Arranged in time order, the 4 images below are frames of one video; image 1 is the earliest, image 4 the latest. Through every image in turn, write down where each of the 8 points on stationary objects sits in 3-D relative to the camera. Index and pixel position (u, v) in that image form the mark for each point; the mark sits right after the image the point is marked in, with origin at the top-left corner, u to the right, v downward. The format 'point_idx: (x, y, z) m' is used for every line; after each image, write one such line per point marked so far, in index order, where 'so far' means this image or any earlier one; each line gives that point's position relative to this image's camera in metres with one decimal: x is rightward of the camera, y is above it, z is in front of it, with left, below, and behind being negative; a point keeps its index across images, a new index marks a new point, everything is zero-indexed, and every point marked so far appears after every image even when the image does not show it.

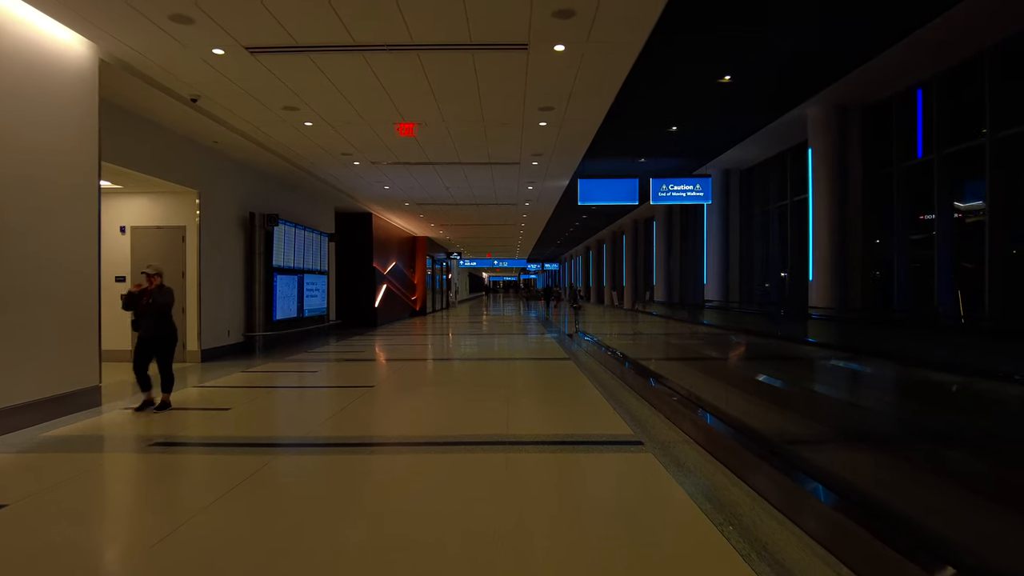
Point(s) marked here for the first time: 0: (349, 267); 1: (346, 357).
0: (-3.7, +0.5, +15.1) m
1: (-2.6, -1.1, +10.3) m
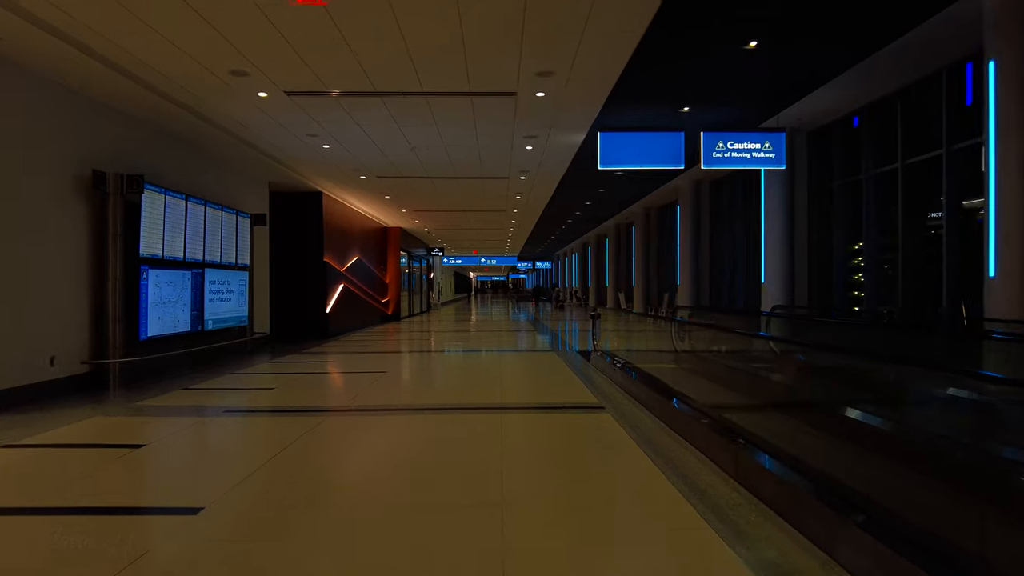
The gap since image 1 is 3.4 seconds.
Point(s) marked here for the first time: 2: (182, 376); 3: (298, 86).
0: (-3.8, +0.5, +11.7) m
1: (-2.6, -1.1, +7.0) m
2: (-3.6, -1.0, +7.2) m
3: (-2.0, +1.8, +6.1) m
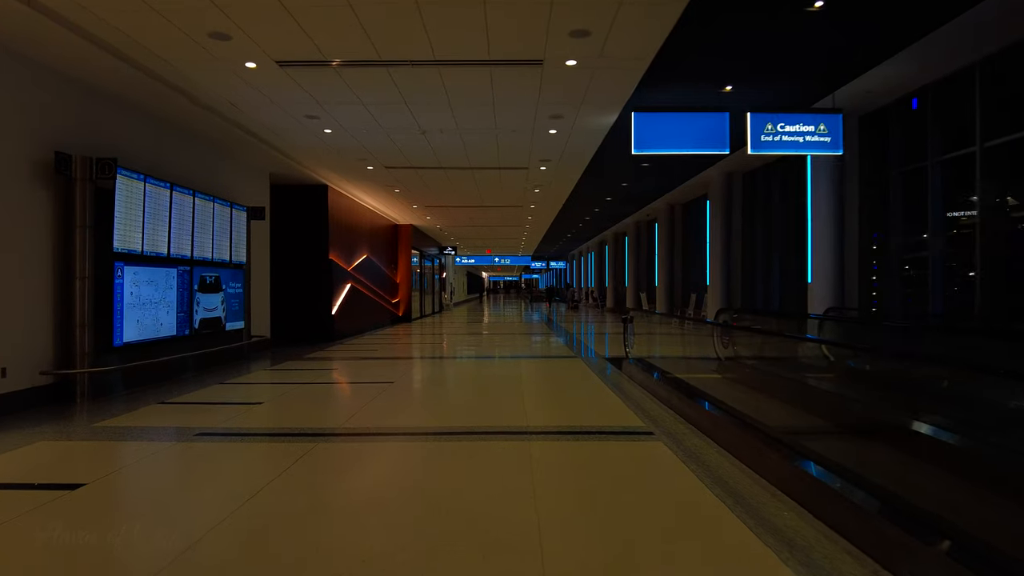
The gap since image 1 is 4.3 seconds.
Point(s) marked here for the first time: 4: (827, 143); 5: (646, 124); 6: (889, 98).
0: (-3.5, +0.5, +11.0) m
1: (-2.4, -1.1, +6.2) m
2: (-3.4, -1.0, +6.5) m
3: (-1.8, +1.9, +5.3) m
4: (+3.3, +1.5, +7.0) m
5: (+1.4, +1.7, +6.9) m
6: (+4.3, +2.2, +7.6) m
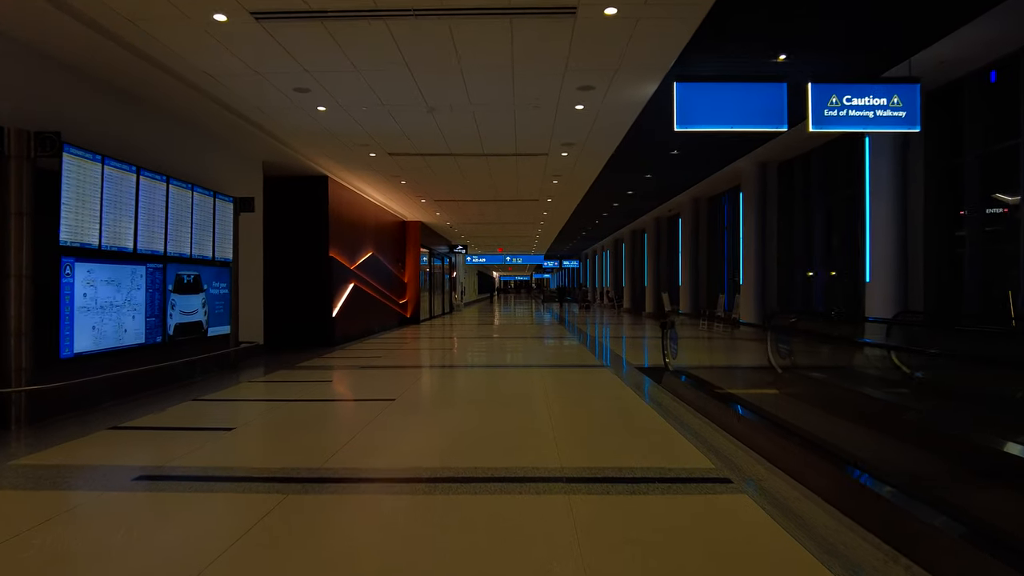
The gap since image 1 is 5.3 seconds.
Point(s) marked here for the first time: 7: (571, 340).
0: (-3.3, +0.5, +10.0) m
1: (-2.2, -1.1, +5.3) m
2: (-3.2, -1.0, +5.6) m
3: (-1.6, +1.8, +4.3) m
4: (+3.5, +1.5, +6.0) m
5: (+1.6, +1.7, +5.9) m
6: (+4.5, +2.2, +6.6) m
7: (+1.4, -1.1, +12.3) m
